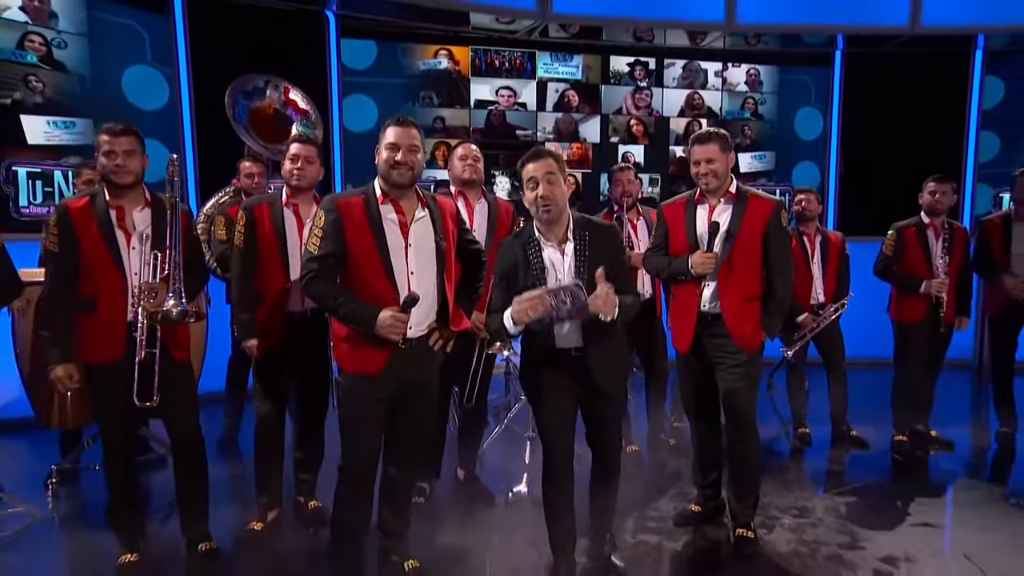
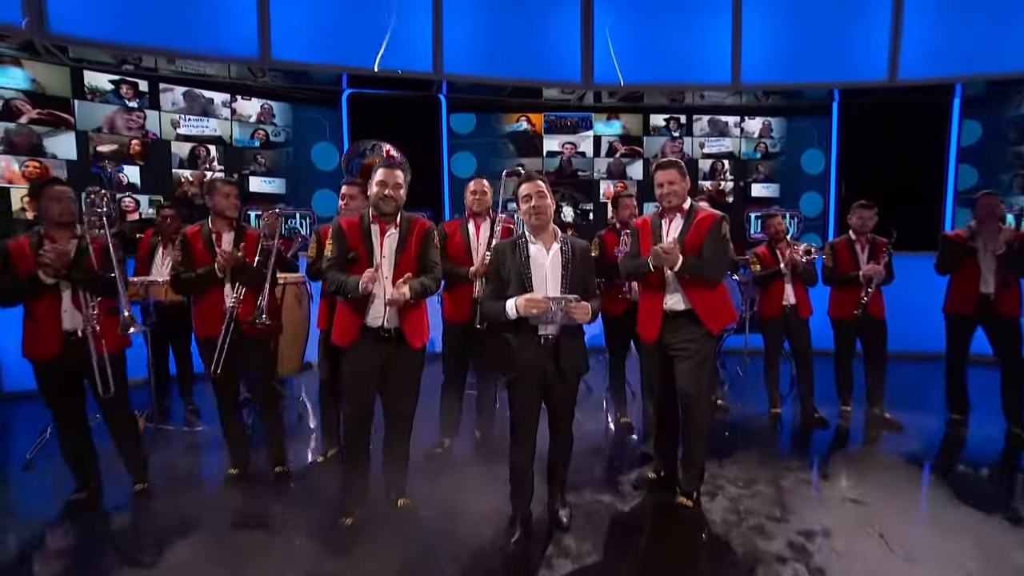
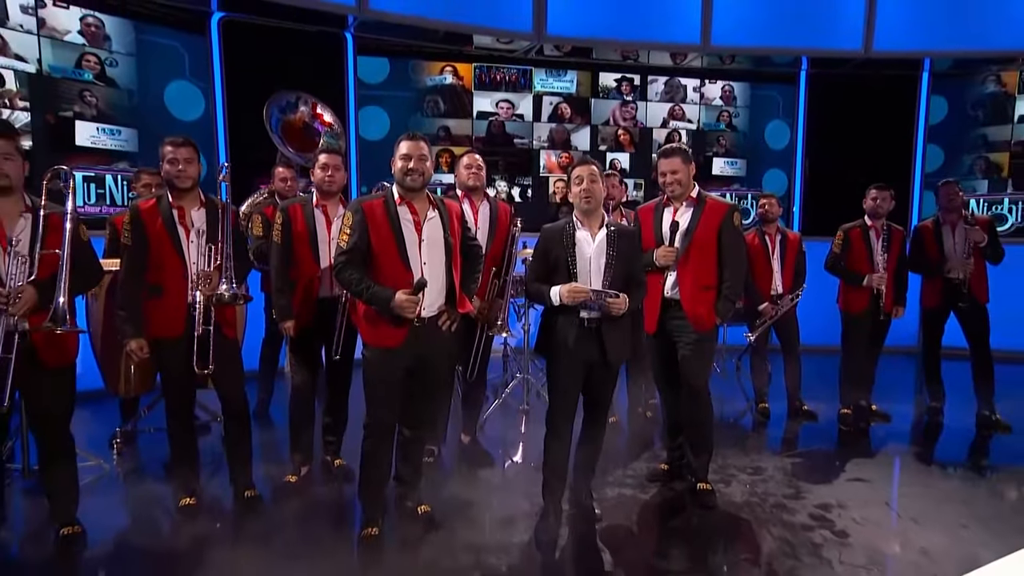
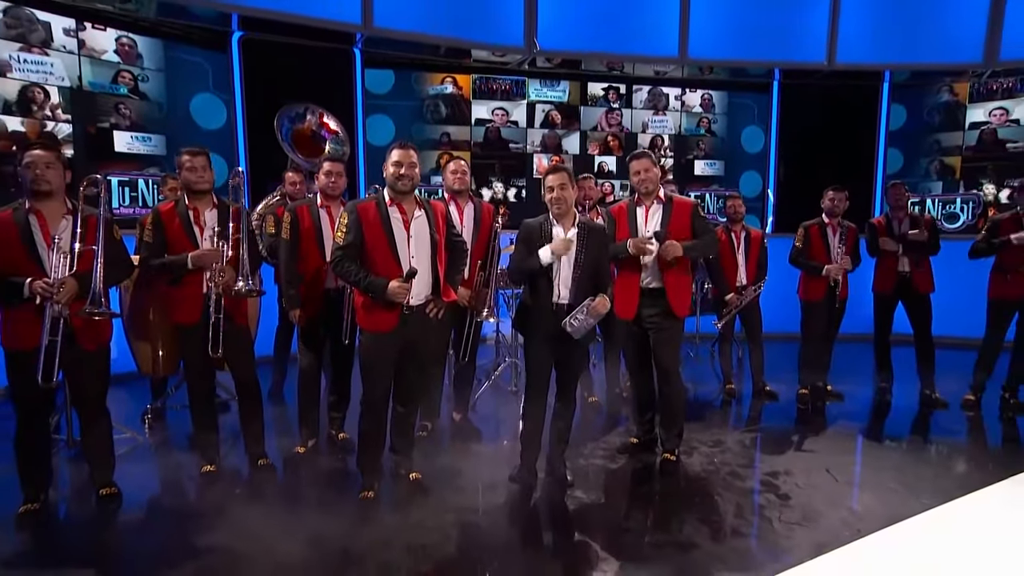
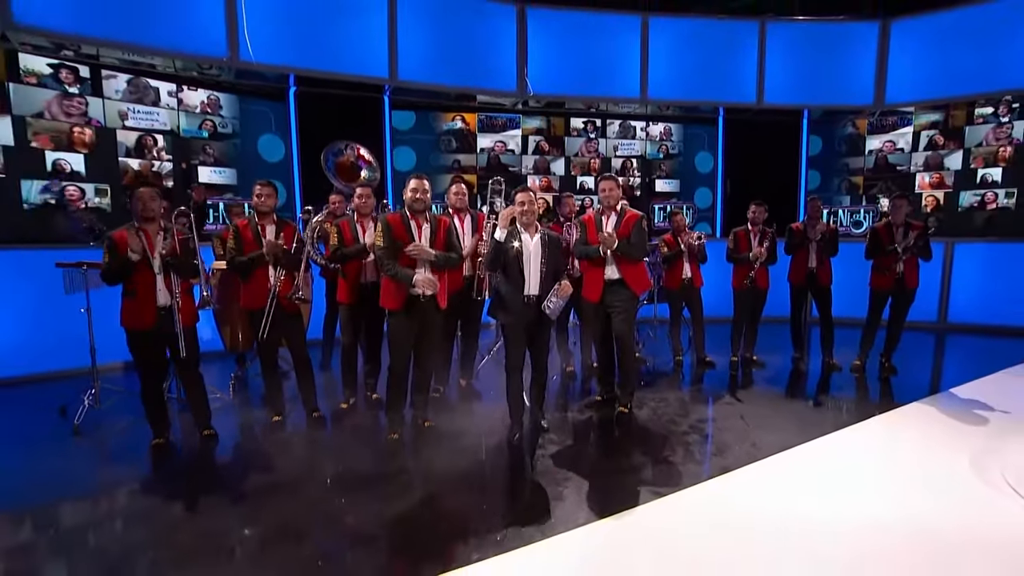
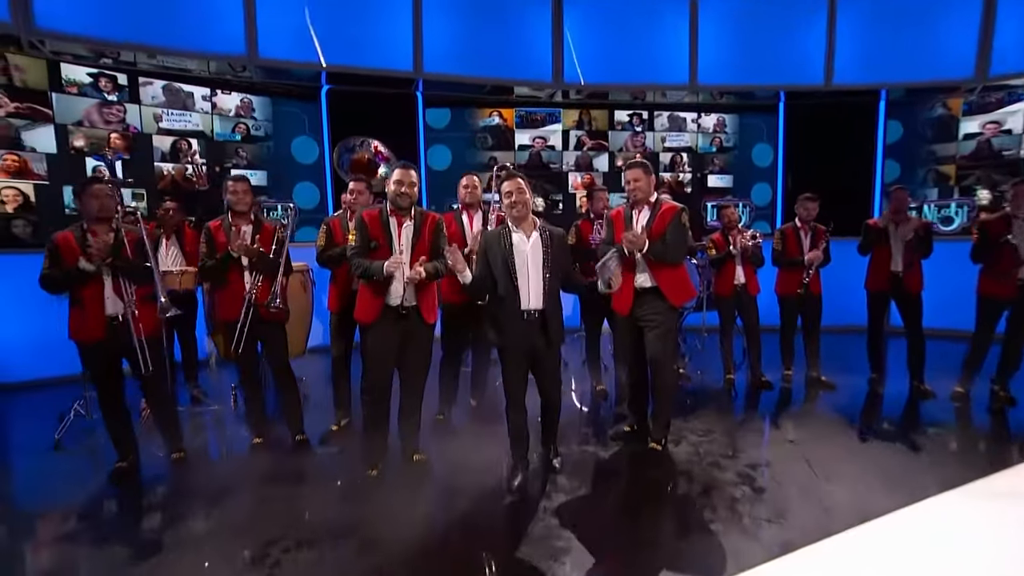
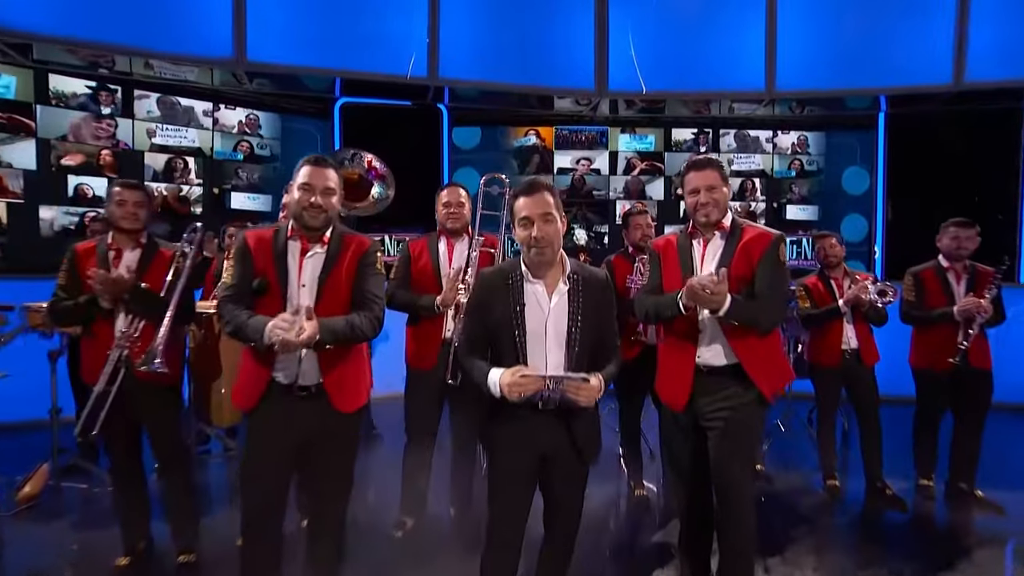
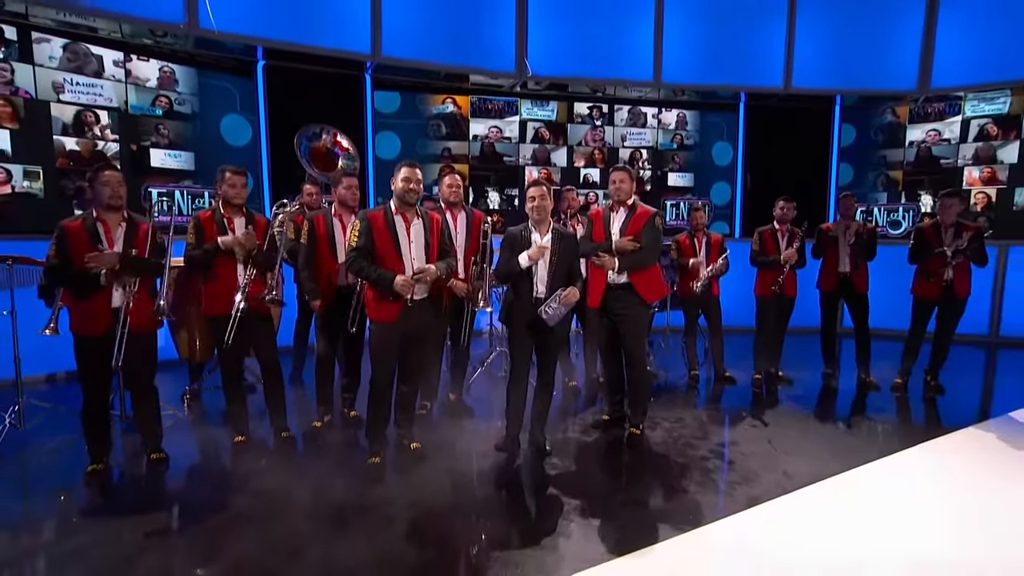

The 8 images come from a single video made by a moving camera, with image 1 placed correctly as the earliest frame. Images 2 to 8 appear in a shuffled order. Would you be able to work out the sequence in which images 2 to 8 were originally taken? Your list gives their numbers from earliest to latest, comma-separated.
3, 4, 8, 5, 6, 2, 7
